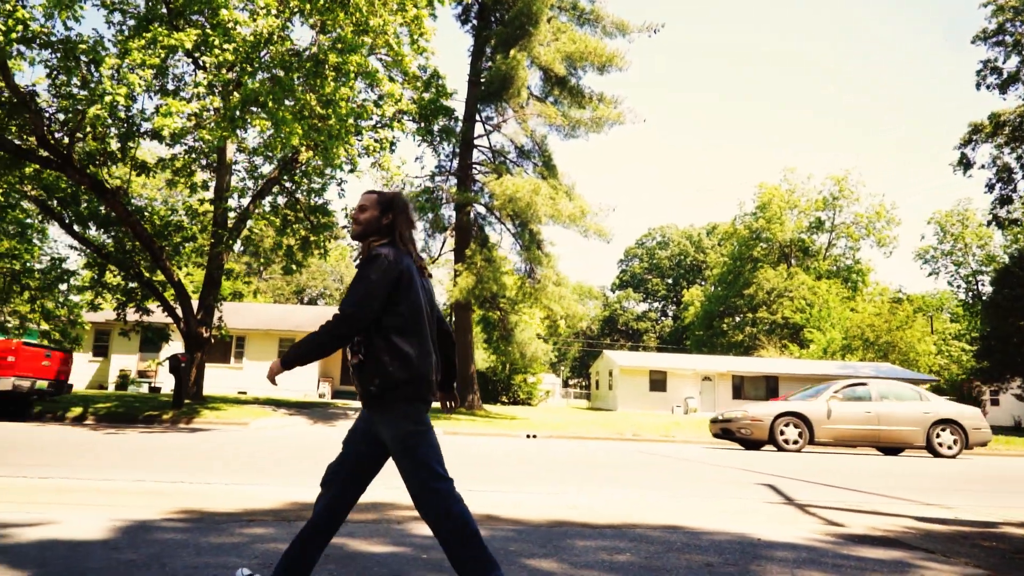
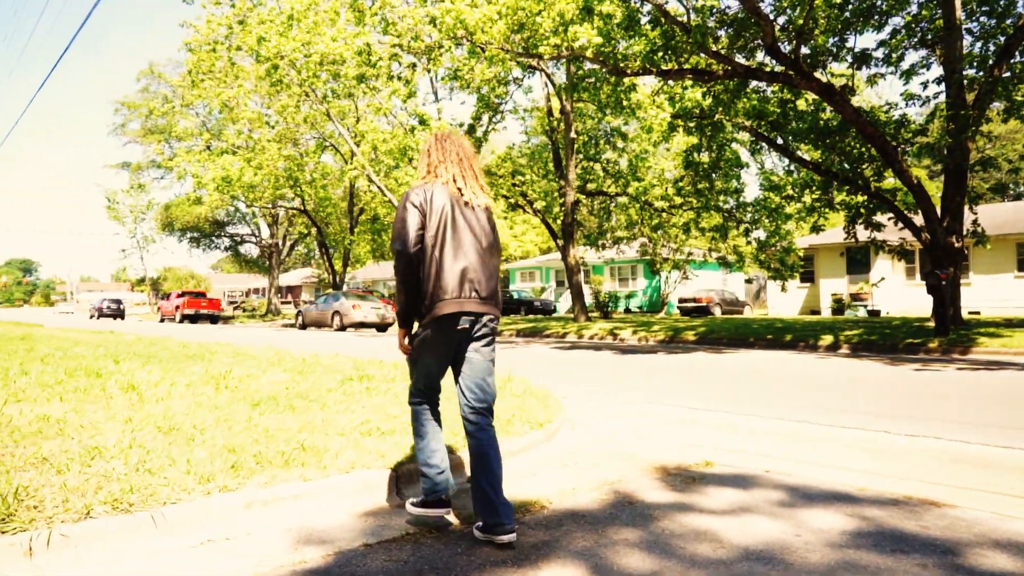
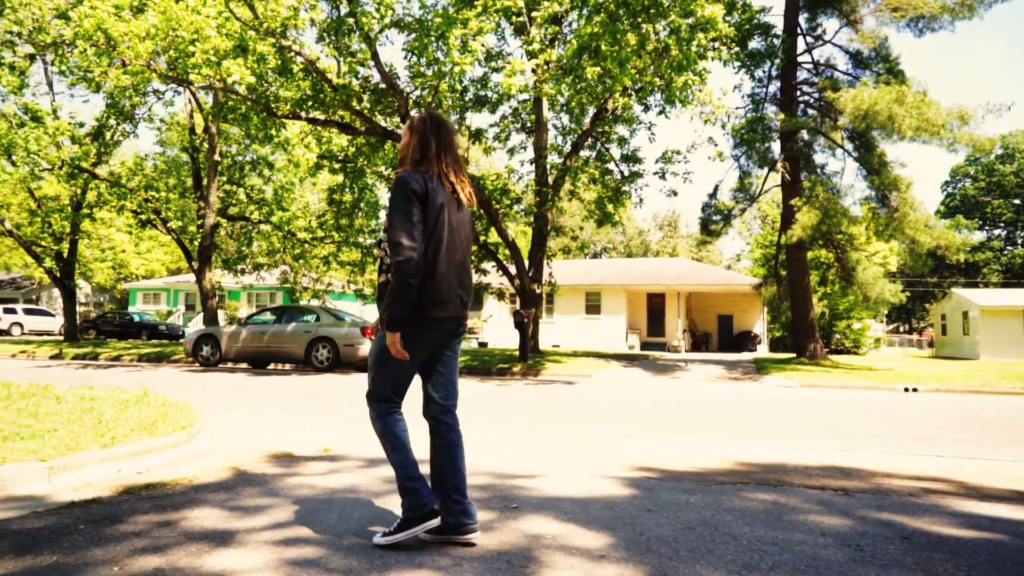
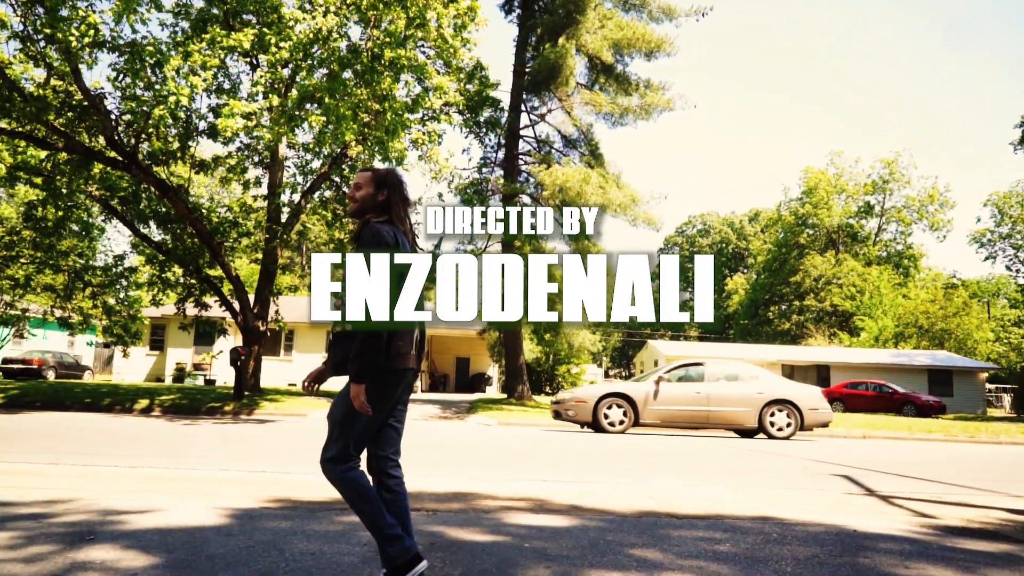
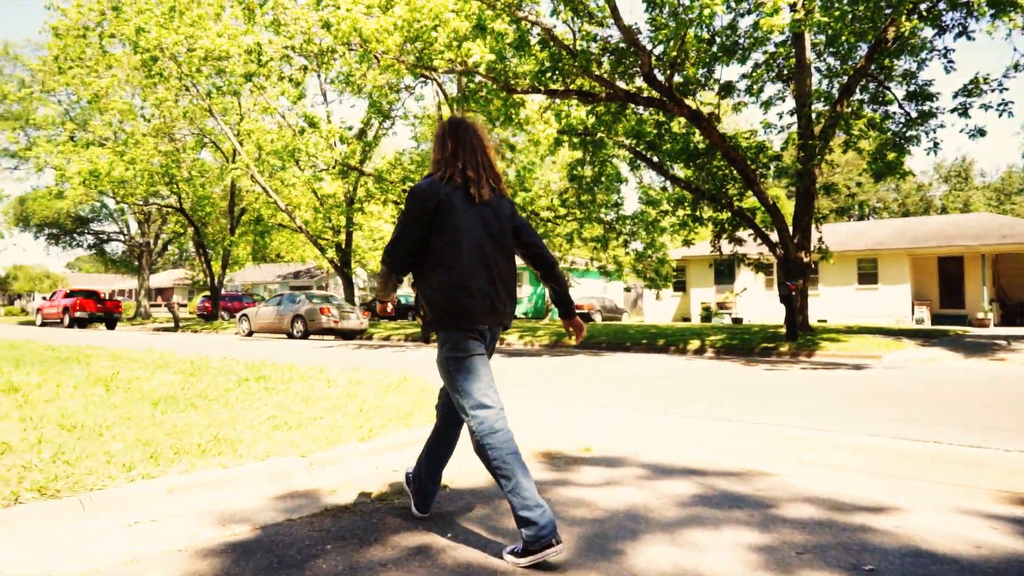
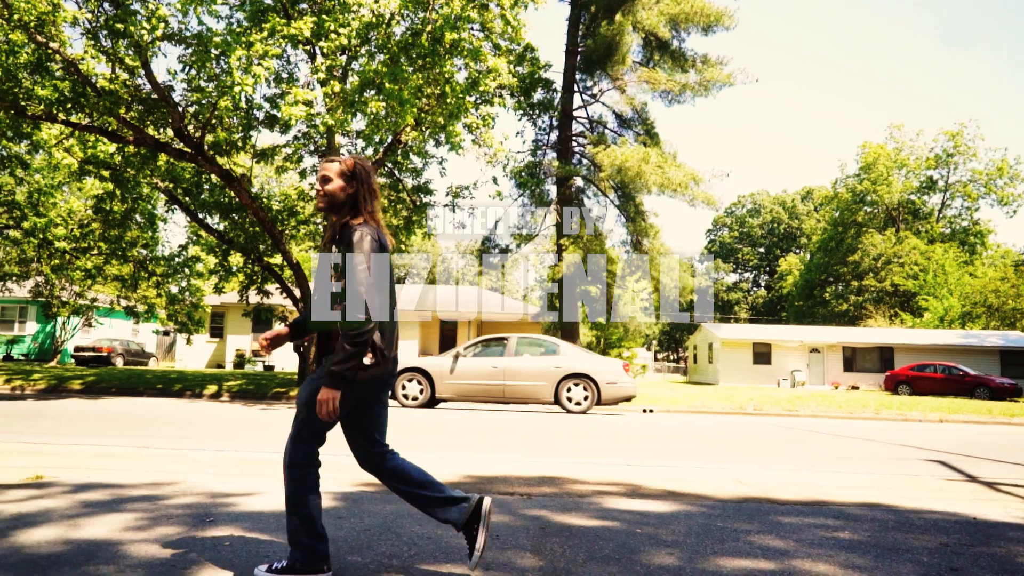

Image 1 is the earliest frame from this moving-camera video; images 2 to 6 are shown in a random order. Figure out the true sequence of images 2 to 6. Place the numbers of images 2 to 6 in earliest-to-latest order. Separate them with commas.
4, 6, 3, 5, 2
